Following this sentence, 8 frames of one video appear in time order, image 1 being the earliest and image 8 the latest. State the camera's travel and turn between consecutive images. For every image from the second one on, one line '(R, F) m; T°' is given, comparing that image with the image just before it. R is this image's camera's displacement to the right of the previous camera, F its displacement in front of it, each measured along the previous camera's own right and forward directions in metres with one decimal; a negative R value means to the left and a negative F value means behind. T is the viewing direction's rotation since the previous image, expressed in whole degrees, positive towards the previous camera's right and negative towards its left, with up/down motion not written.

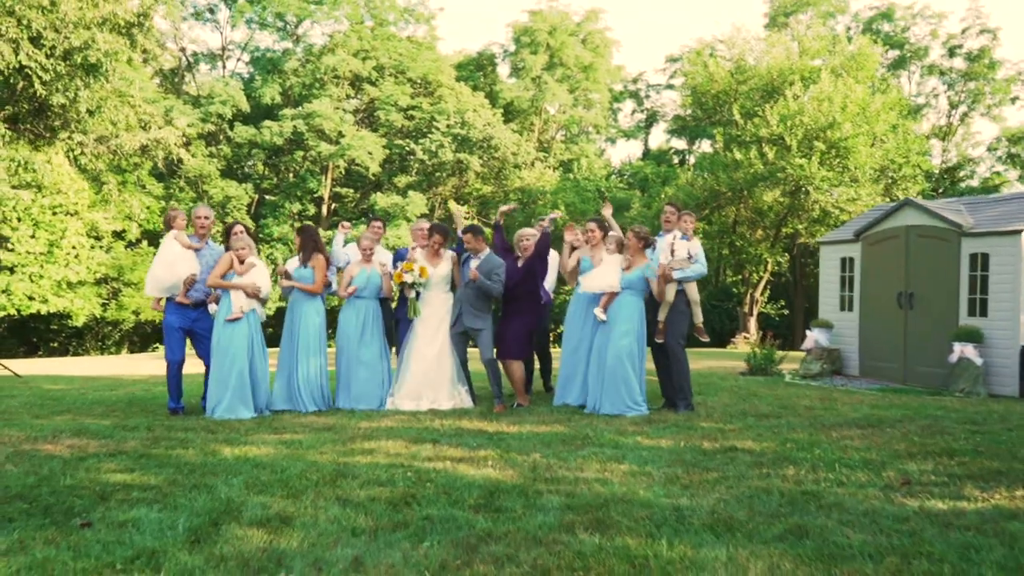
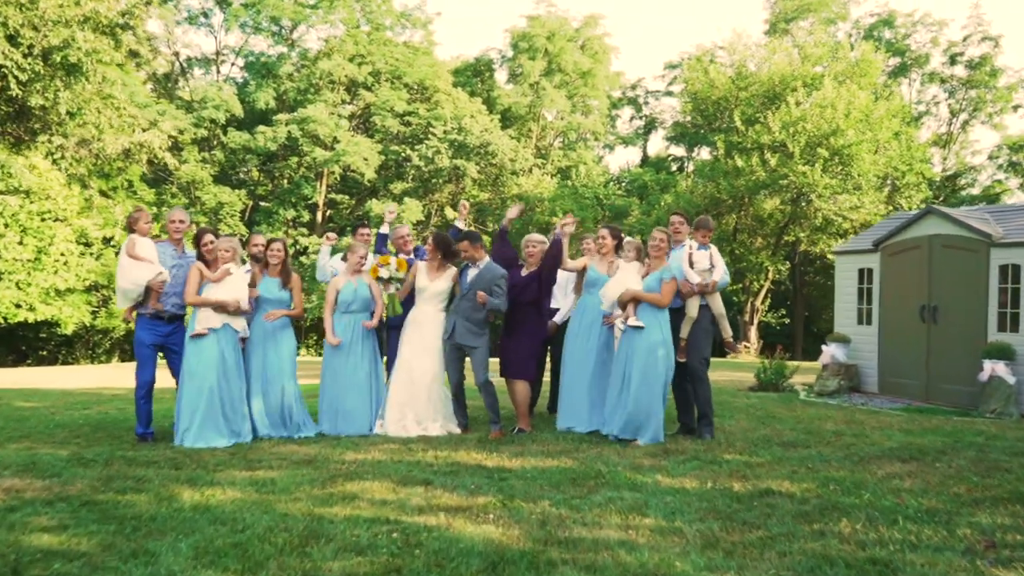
(0.0, +0.8) m; 0°
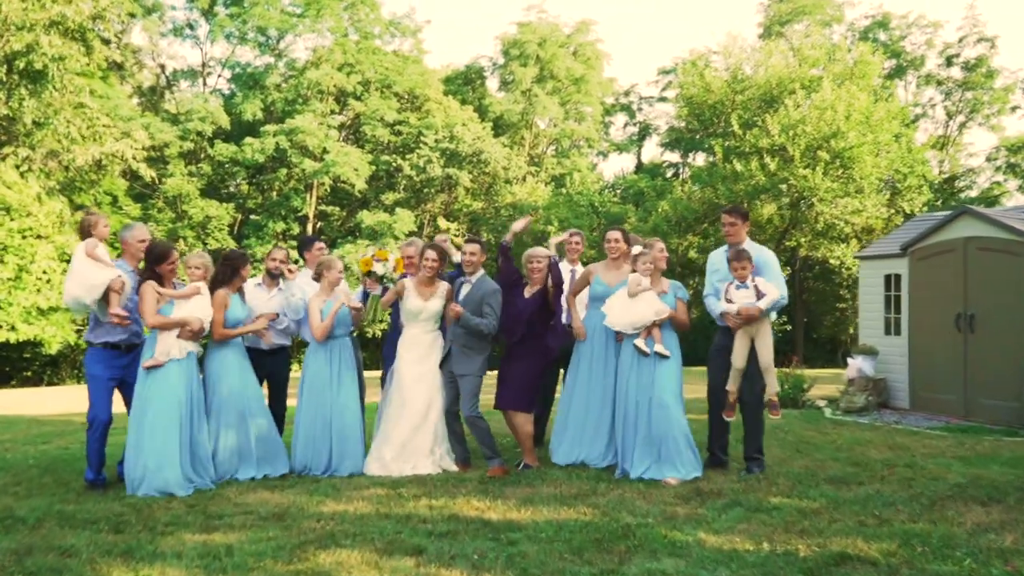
(-0.1, +1.1) m; 0°
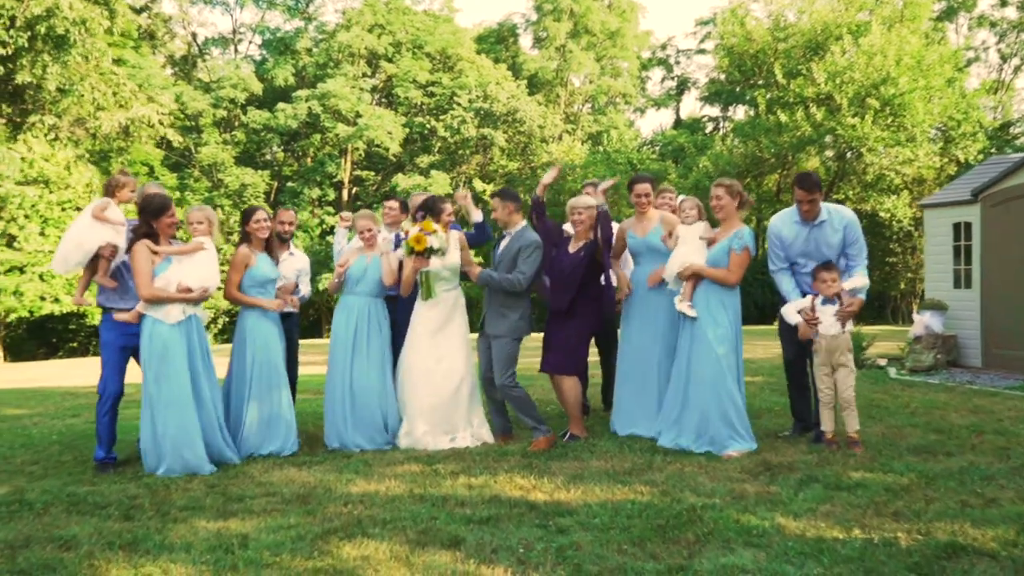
(0.0, +0.6) m; -2°
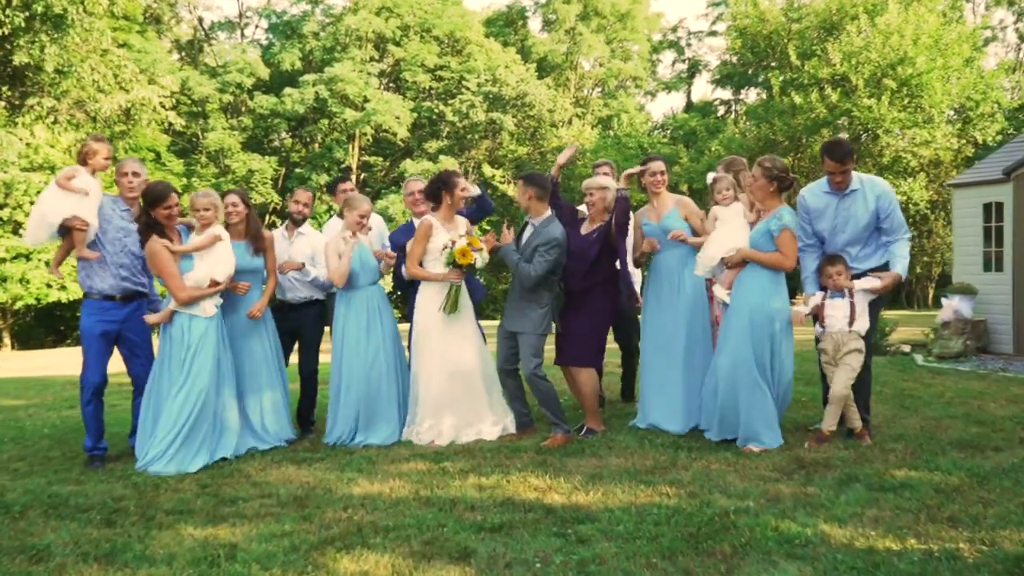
(0.0, +0.4) m; -1°
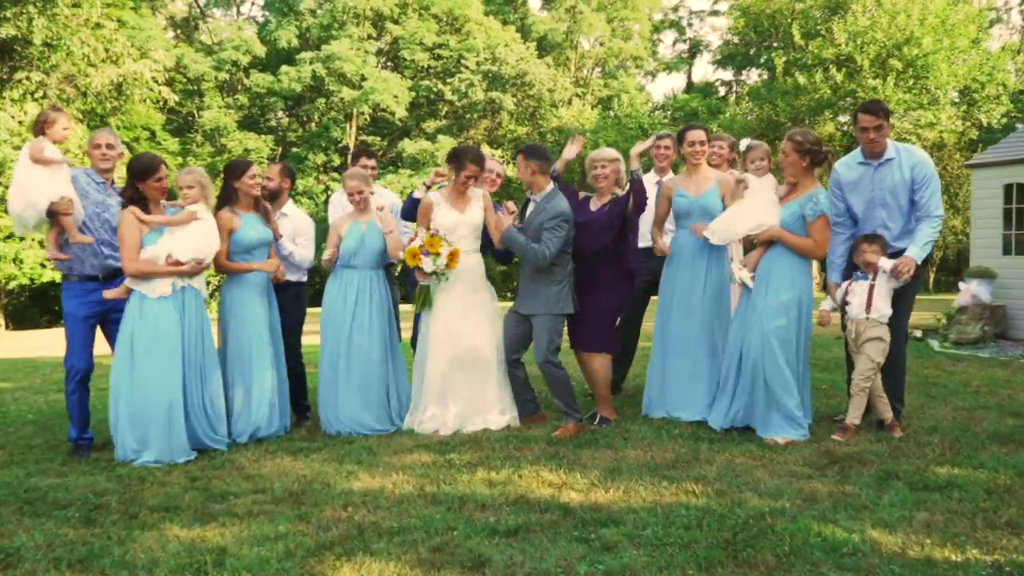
(-0.1, +0.4) m; 0°
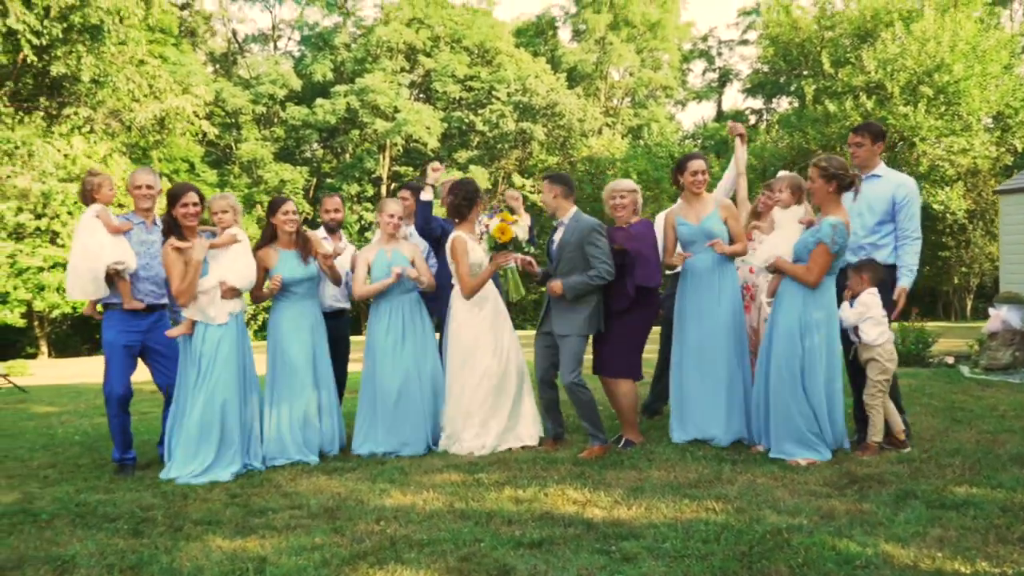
(0.0, -0.2) m; -2°
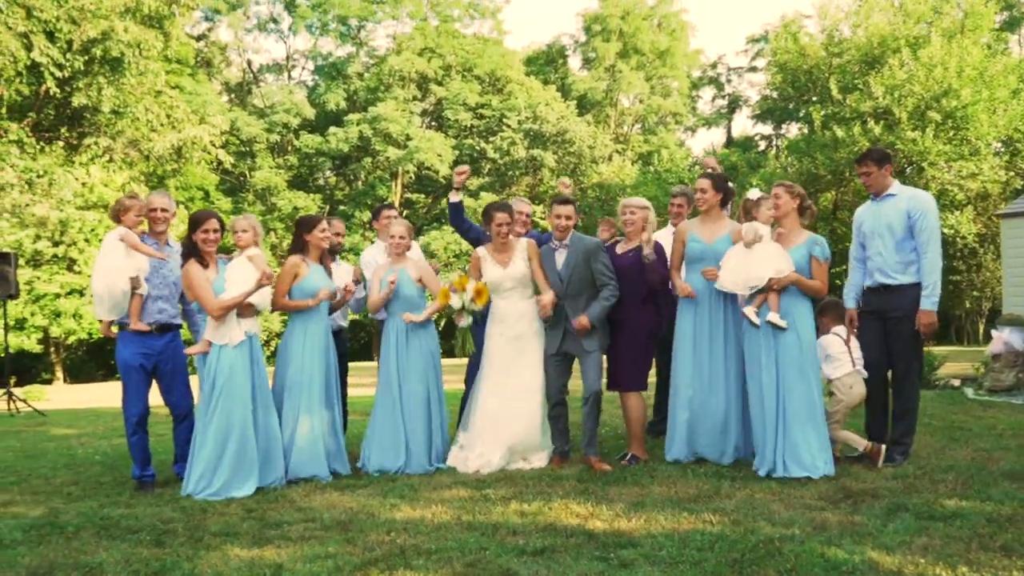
(0.0, -0.2) m; -1°
